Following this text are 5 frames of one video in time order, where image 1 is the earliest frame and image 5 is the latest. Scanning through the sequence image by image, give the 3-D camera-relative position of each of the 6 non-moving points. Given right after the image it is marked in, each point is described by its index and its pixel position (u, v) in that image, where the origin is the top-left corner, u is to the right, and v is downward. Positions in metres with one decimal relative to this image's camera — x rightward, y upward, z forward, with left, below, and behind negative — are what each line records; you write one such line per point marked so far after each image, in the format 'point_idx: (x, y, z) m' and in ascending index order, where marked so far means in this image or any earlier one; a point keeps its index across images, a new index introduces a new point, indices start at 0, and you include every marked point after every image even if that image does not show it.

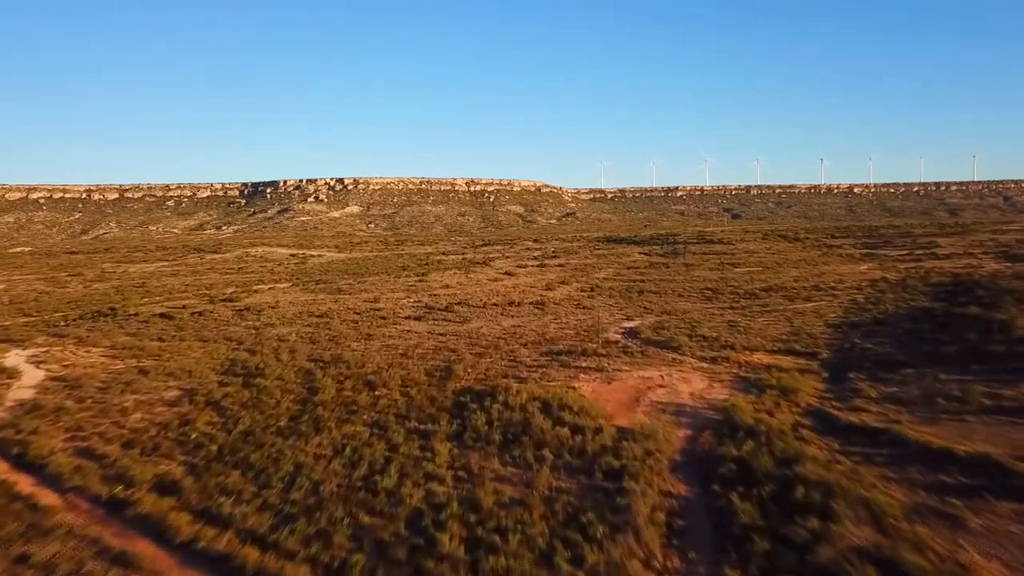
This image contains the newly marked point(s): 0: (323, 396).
0: (-2.4, -1.4, +14.2) m
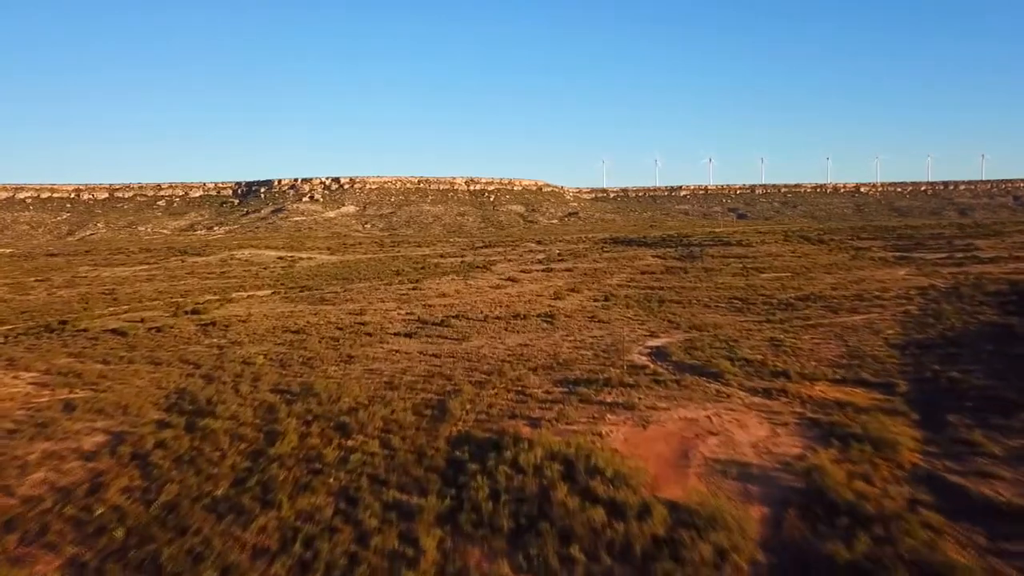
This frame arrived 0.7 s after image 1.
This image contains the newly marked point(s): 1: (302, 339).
0: (-2.3, -1.6, +11.1) m
1: (-3.6, -0.9, +19.1) m
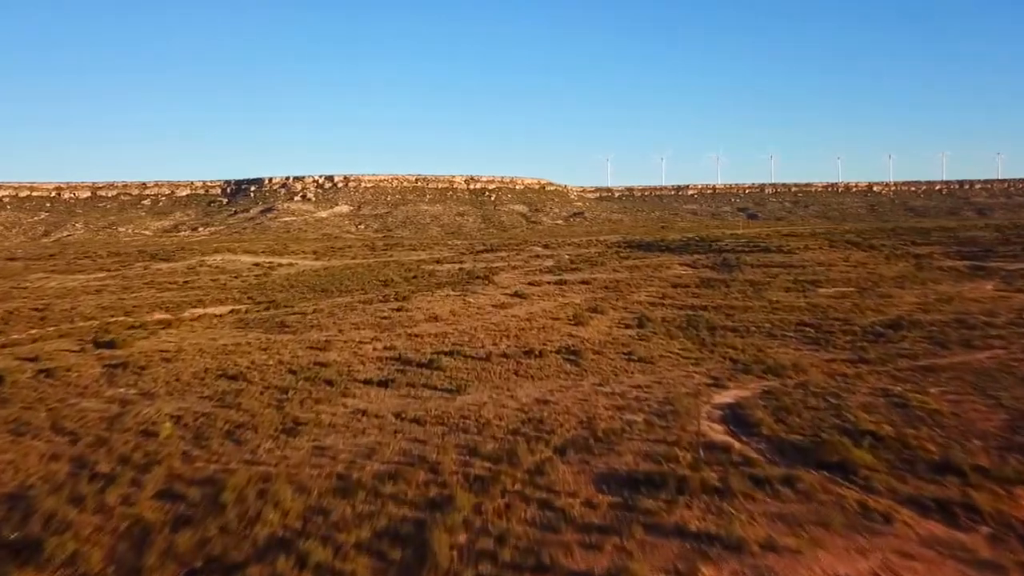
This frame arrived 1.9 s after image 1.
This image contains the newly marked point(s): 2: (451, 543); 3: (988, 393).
0: (-2.2, -2.0, +6.0) m
1: (-3.5, -1.3, +13.9) m
2: (-0.4, -1.8, +7.9) m
3: (+5.6, -1.3, +13.1) m
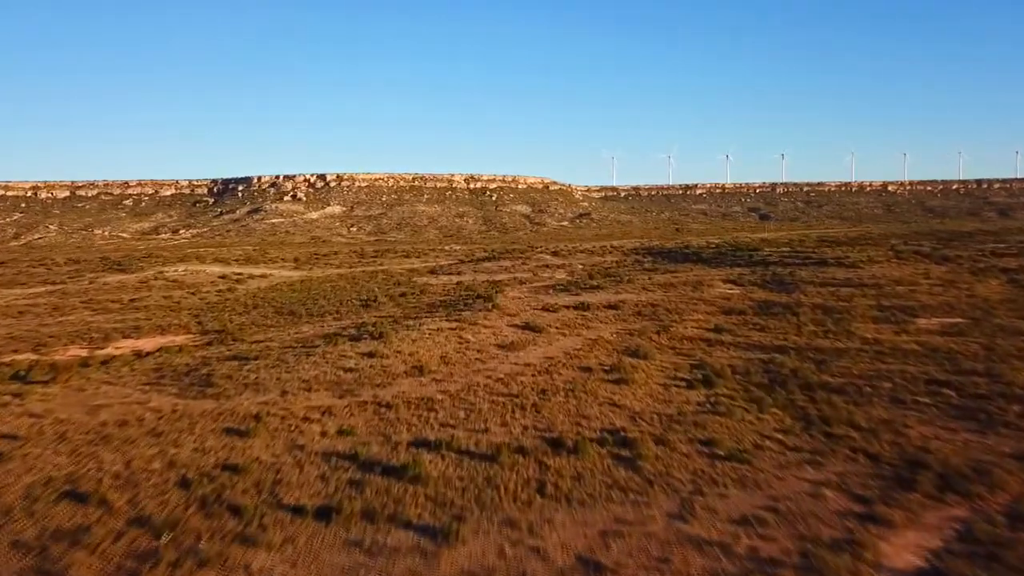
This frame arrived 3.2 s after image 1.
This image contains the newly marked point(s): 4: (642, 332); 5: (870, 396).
0: (-2.0, -2.6, +0.4) m
1: (-3.3, -1.8, +8.3) m
2: (-0.2, -2.3, +2.3) m
3: (+5.8, -1.8, +7.5) m
4: (+2.3, -0.8, +19.3) m
5: (+4.3, -1.3, +13.4) m
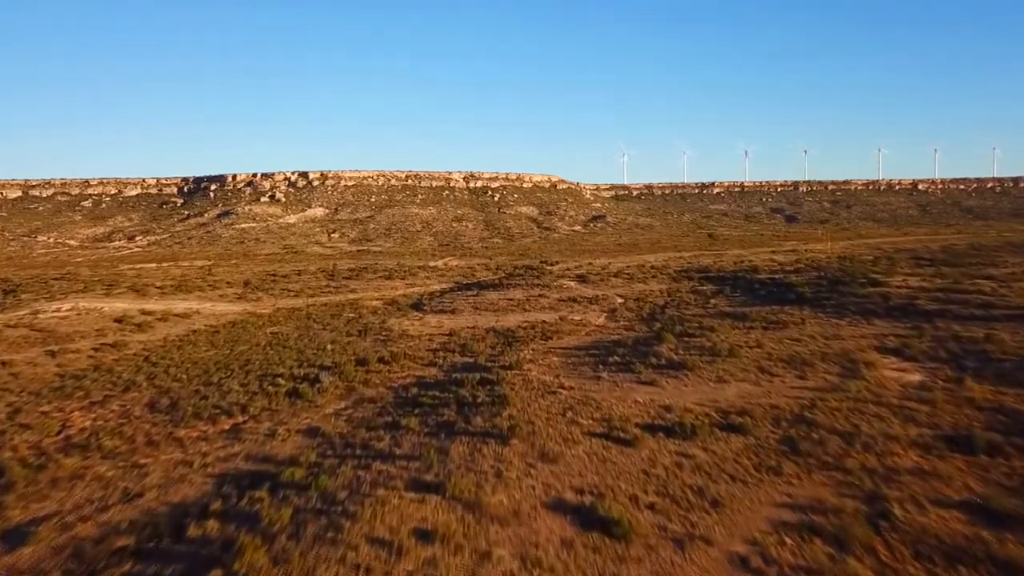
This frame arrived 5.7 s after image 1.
0: (-1.6, -3.8, -10.1) m
1: (-2.9, -3.0, -2.2) m
2: (+0.1, -3.5, -8.2) m
3: (+6.2, -3.0, -3.0) m
4: (+2.6, -1.9, +8.8) m
5: (+4.7, -2.4, +2.9) m
